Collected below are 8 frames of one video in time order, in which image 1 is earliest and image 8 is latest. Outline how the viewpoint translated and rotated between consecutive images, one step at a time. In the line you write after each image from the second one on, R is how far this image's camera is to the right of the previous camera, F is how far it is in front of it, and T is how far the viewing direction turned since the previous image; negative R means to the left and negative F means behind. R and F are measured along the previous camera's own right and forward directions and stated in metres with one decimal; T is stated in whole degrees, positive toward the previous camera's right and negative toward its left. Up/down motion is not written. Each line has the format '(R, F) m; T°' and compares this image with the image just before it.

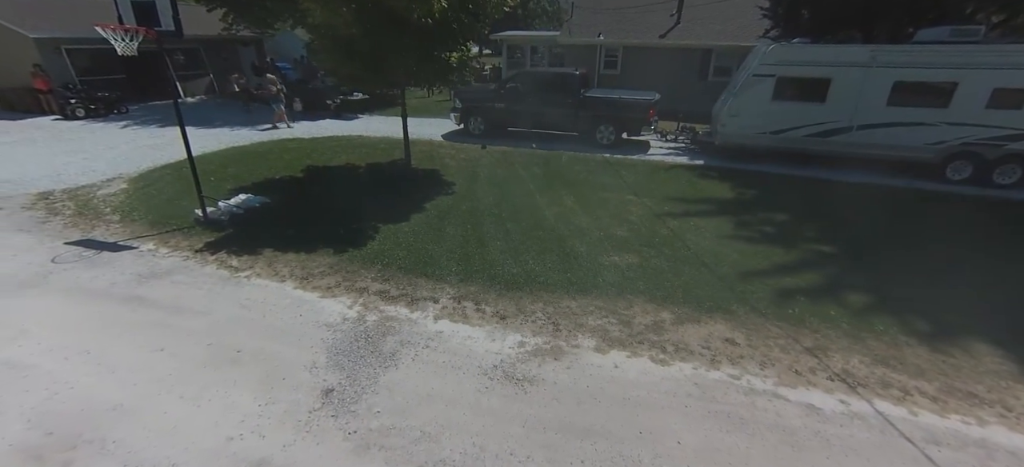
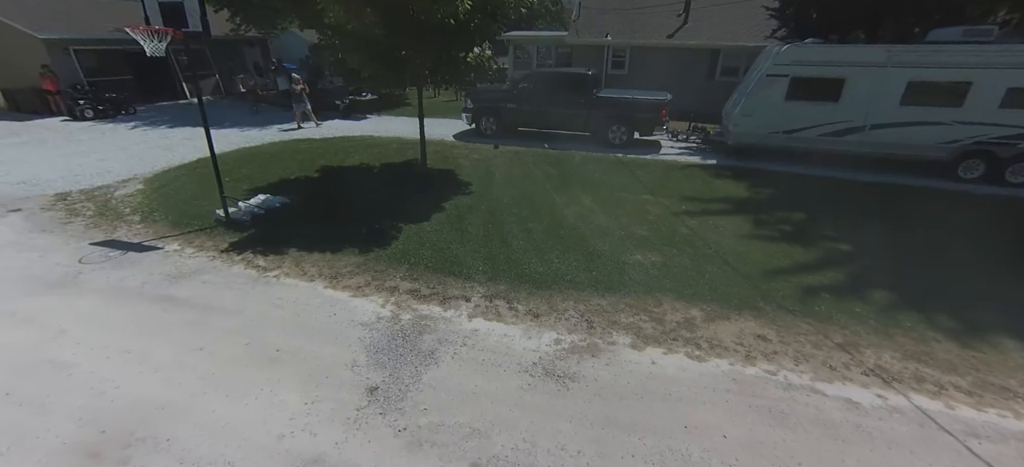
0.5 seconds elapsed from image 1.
(-0.3, 0.0) m; 0°
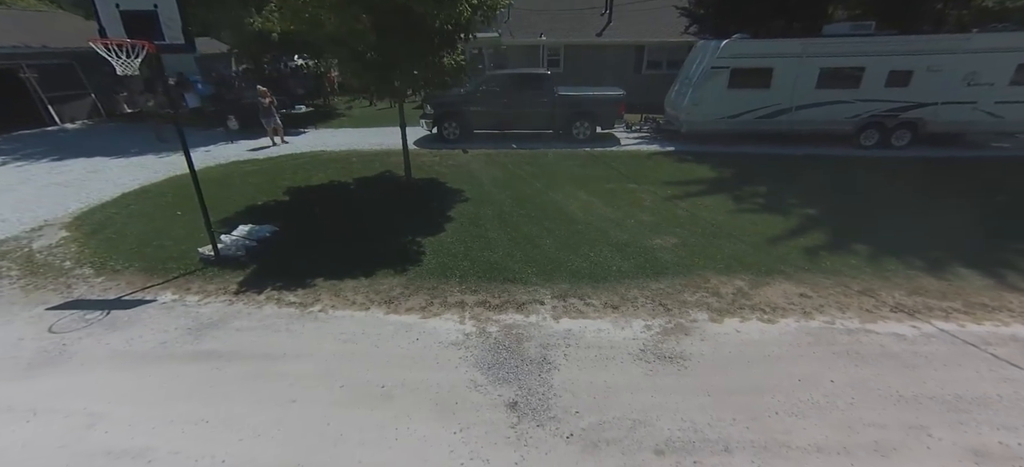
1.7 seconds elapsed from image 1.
(-1.5, +0.1) m; +11°
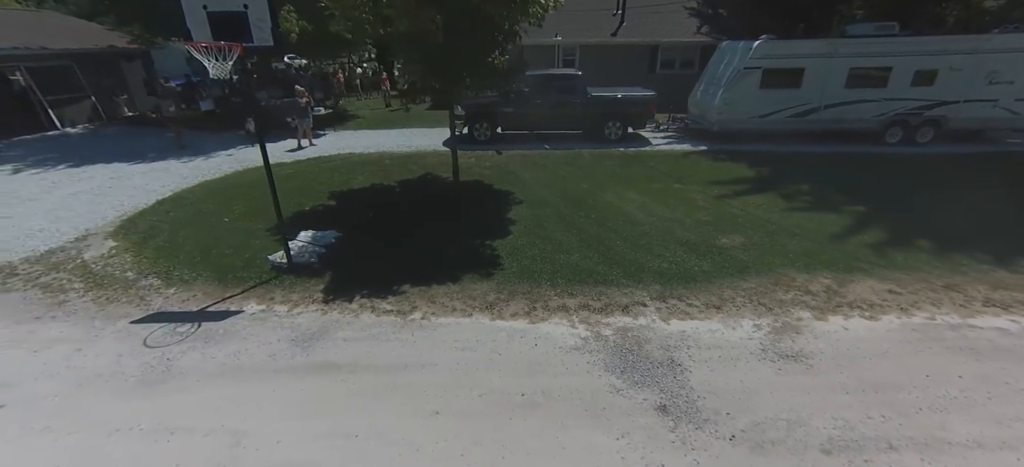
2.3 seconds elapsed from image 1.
(-1.2, 0.0) m; +2°
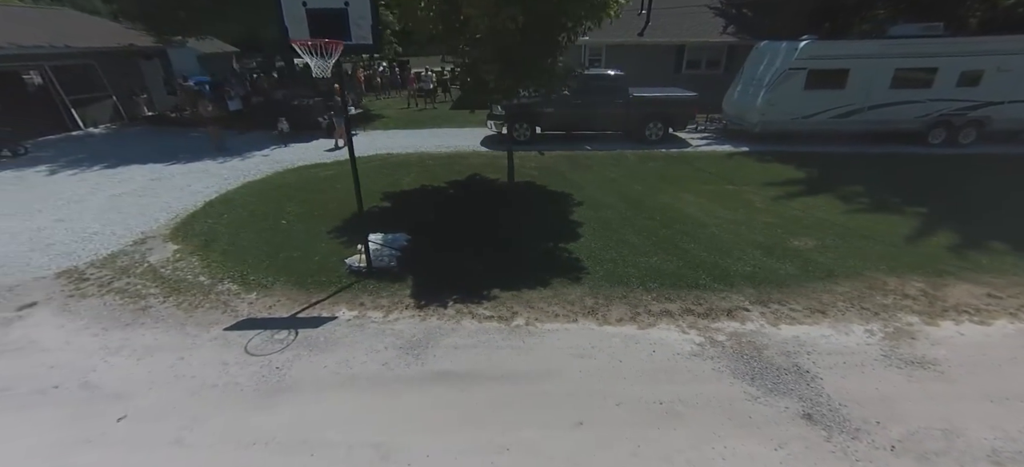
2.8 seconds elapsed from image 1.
(-1.0, +0.1) m; 0°
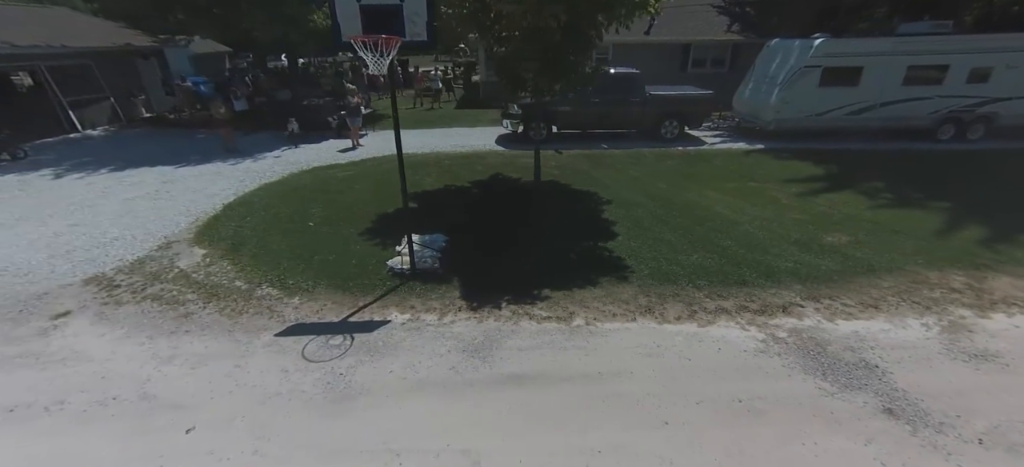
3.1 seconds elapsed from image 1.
(-0.6, +0.1) m; +1°
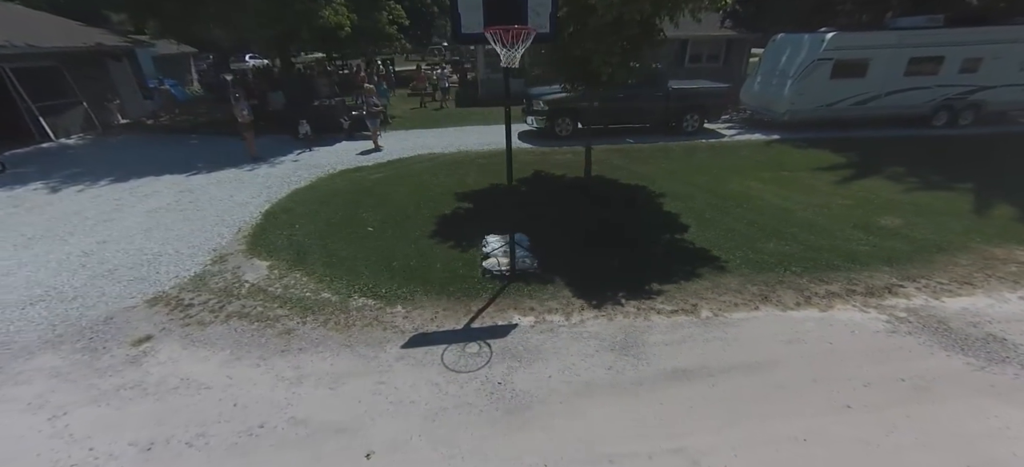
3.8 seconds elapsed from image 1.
(-1.5, +0.2) m; +4°
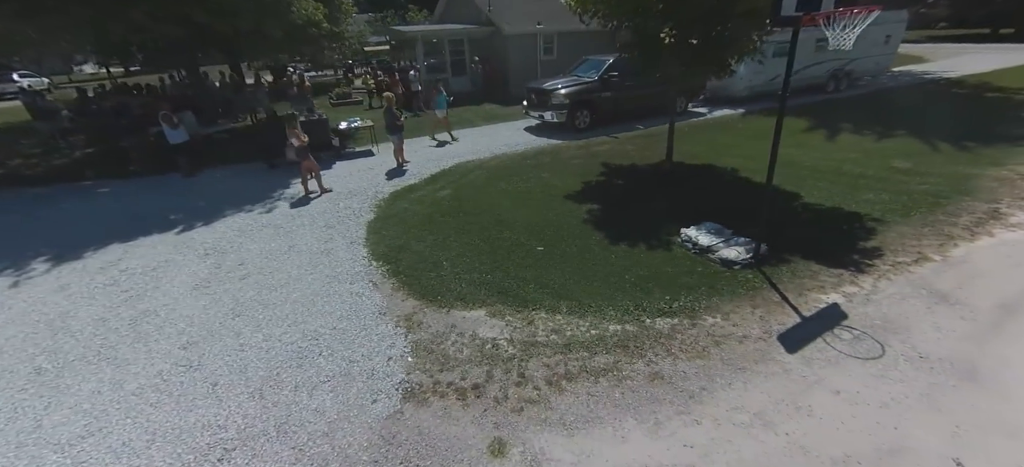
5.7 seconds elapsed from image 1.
(-4.0, +1.1) m; +18°
